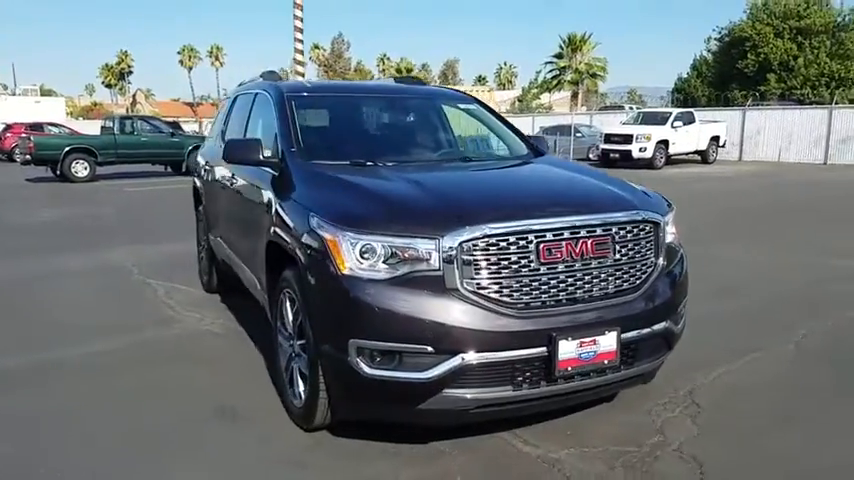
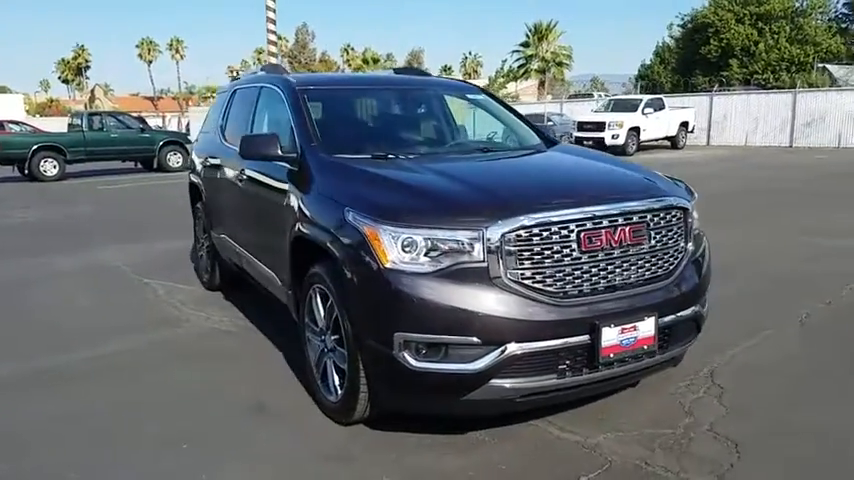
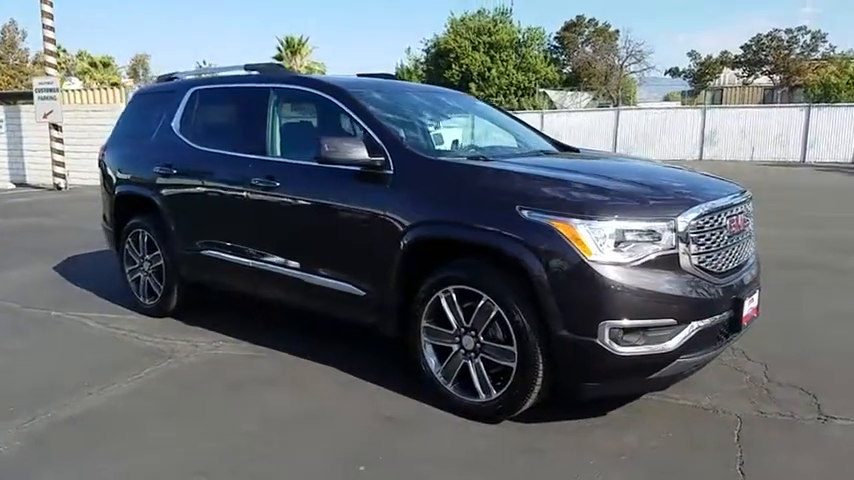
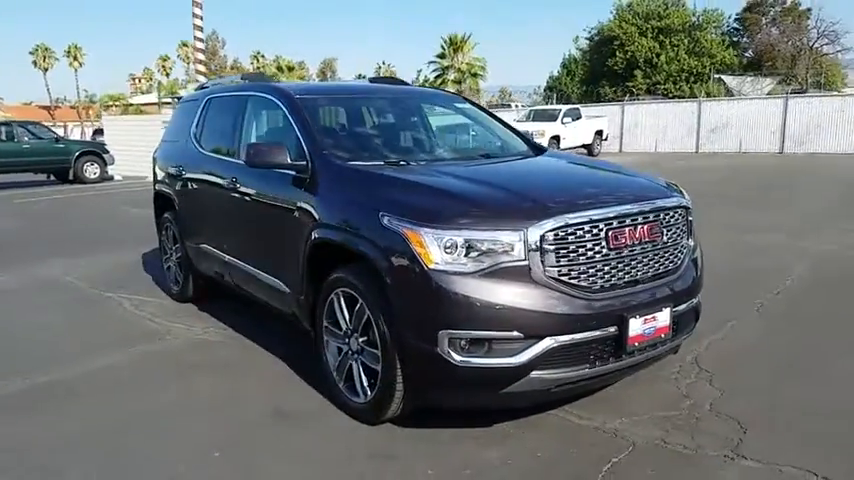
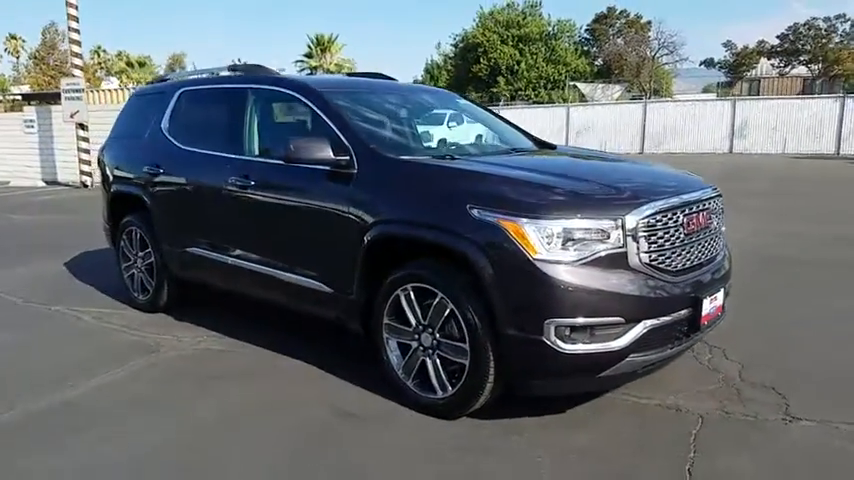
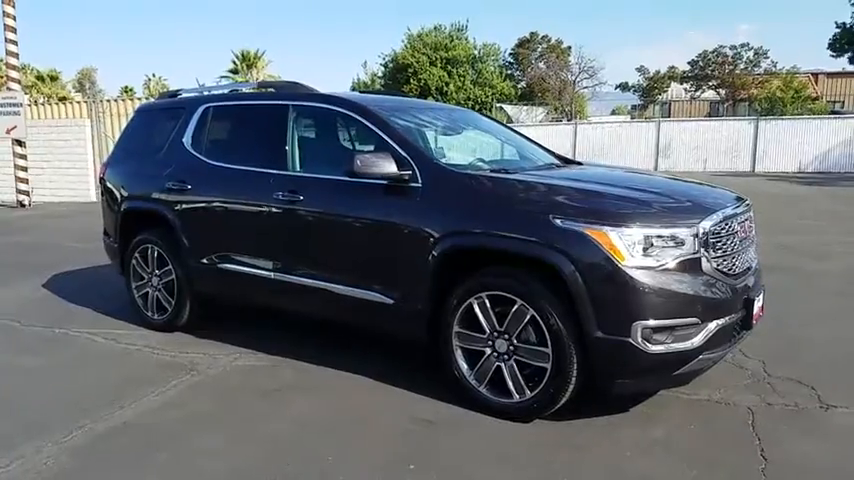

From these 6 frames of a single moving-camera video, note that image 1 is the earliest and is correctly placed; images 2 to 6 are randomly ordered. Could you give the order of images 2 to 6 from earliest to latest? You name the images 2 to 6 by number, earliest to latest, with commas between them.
2, 4, 5, 3, 6
